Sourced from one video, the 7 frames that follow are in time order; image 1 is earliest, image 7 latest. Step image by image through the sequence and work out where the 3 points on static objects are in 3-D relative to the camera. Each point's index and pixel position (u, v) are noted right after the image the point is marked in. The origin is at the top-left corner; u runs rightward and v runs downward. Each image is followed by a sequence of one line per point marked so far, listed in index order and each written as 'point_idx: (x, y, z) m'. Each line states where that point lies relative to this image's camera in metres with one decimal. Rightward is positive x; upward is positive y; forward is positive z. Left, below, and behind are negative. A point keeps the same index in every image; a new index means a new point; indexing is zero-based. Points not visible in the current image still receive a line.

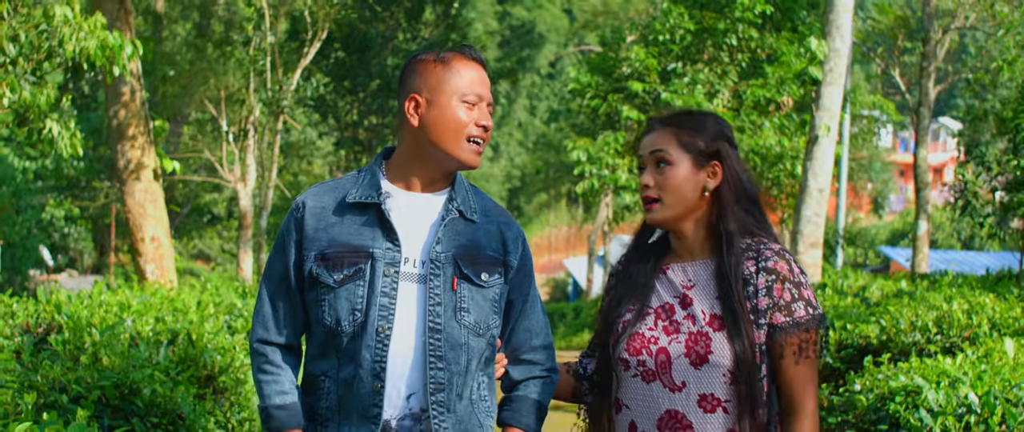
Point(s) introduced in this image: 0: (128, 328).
0: (-1.0, -0.3, +6.3) m
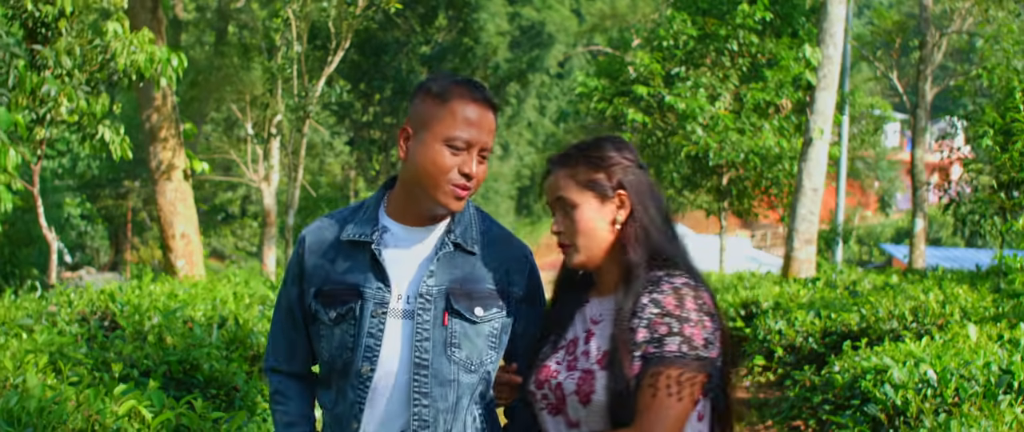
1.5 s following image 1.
0: (-1.0, -0.3, +7.1) m
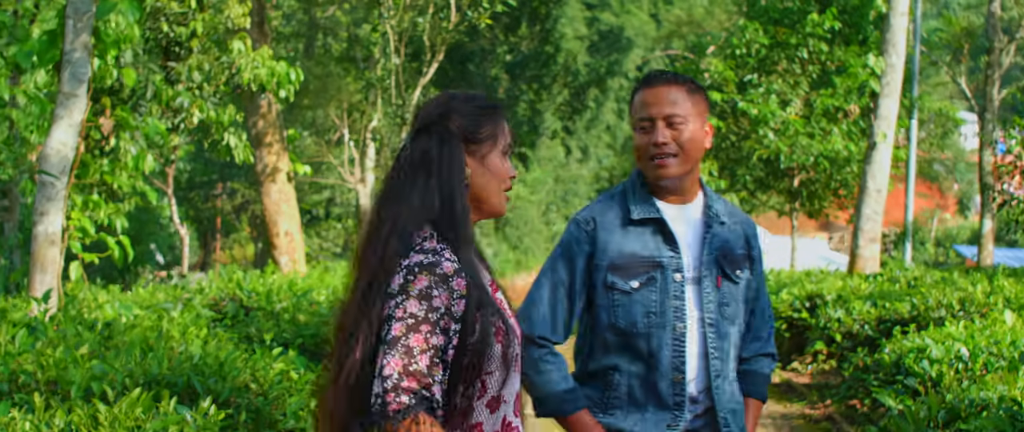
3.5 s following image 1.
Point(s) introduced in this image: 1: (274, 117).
0: (-0.7, -0.3, +8.0) m
1: (-1.4, +0.6, +13.7) m
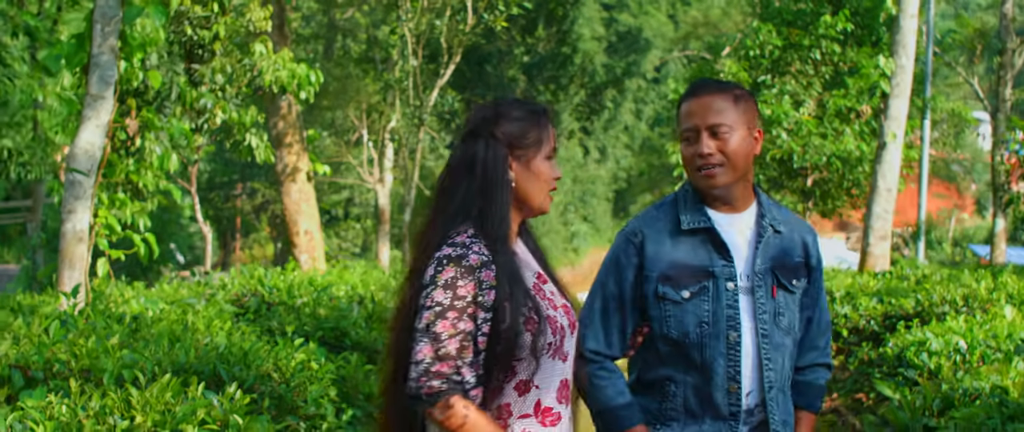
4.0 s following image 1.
0: (-0.7, -0.3, +8.3) m
1: (-1.3, +0.6, +13.9) m
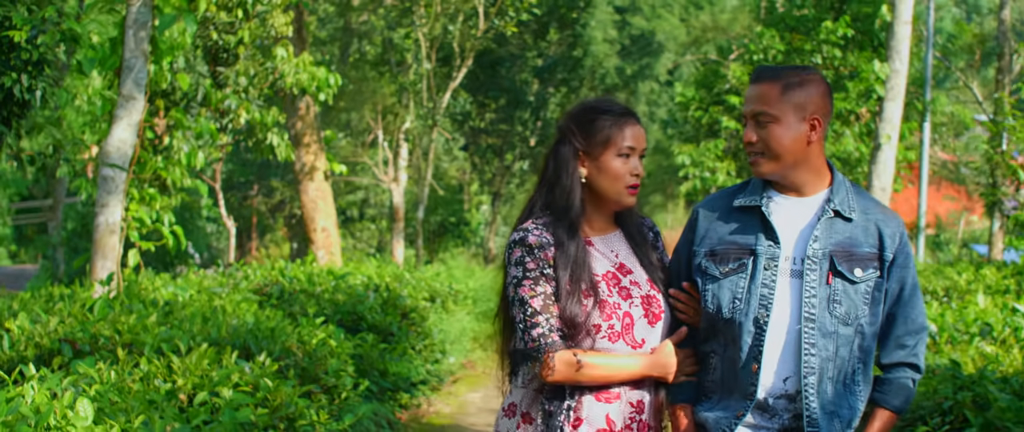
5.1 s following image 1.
0: (-0.7, -0.3, +8.9) m
1: (-1.3, +0.6, +14.5) m
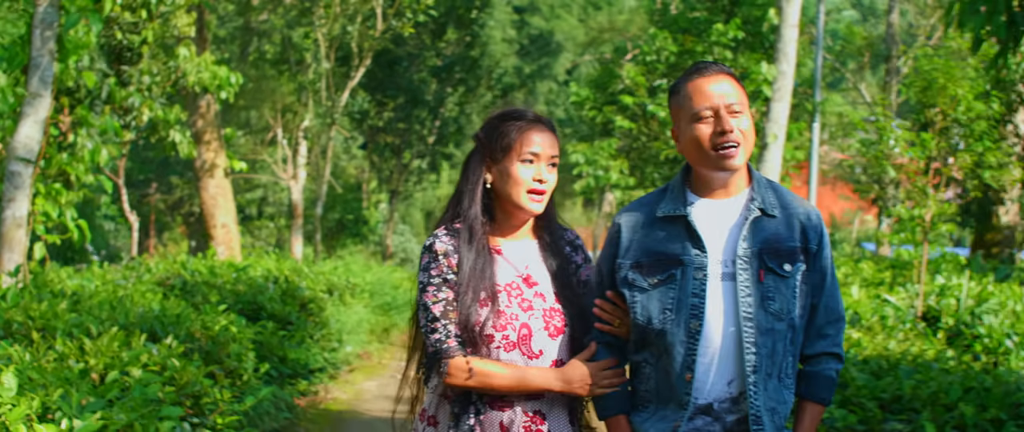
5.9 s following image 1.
0: (-1.1, -0.3, +9.2) m
1: (-1.9, +0.6, +14.8) m
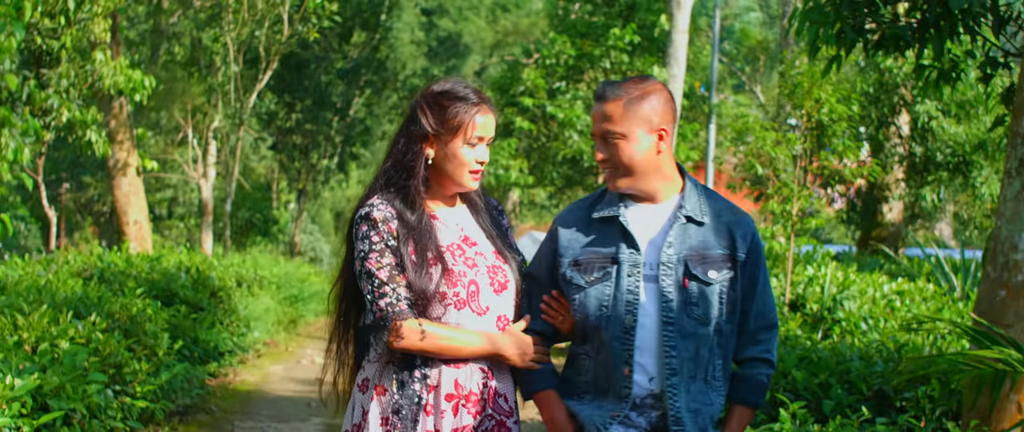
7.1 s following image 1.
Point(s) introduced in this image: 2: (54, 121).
0: (-1.5, -0.2, +9.9) m
1: (-2.6, +0.6, +15.4) m
2: (-2.3, +0.5, +12.0) m
